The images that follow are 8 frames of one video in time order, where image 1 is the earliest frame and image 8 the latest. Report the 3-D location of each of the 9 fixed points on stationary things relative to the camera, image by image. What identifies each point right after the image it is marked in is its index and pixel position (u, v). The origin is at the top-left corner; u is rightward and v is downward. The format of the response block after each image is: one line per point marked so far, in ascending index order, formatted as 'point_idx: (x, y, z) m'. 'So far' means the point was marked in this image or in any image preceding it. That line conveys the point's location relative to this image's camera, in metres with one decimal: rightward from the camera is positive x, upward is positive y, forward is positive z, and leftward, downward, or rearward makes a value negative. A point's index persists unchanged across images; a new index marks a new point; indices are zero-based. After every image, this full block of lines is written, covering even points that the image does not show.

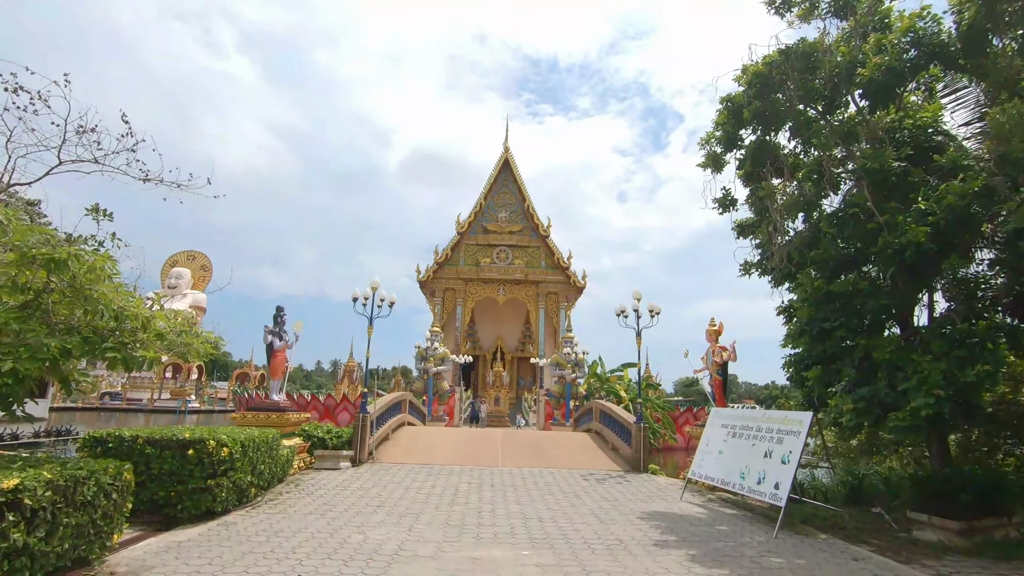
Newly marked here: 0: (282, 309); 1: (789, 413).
0: (-4.2, -0.3, +10.3) m
1: (+3.2, -1.5, +6.6) m
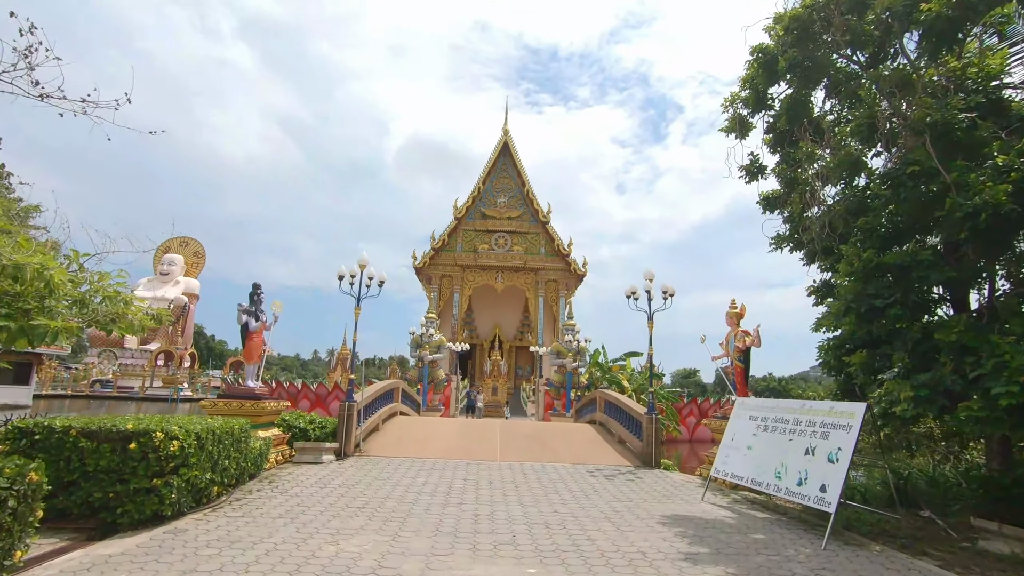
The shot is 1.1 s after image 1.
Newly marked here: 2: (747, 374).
0: (-4.2, +0.1, +9.4) m
1: (+3.3, -1.2, +5.7) m
2: (+3.7, -1.3, +9.0) m
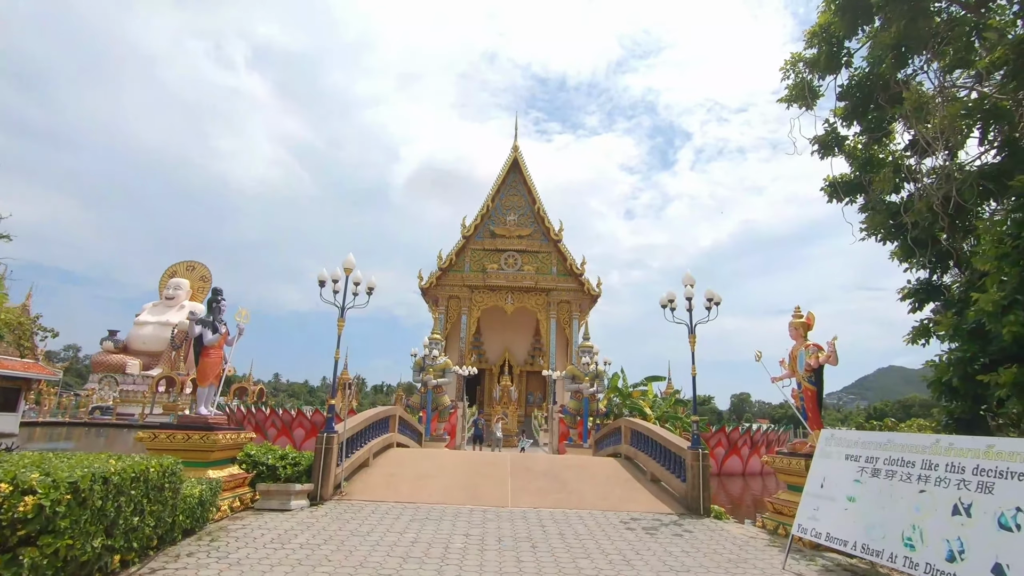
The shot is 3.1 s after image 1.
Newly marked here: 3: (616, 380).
0: (-4.0, 0.0, +7.8) m
1: (+3.4, -1.1, +4.0) m
2: (+3.9, -1.4, +7.2) m
3: (+3.6, -3.2, +19.5) m
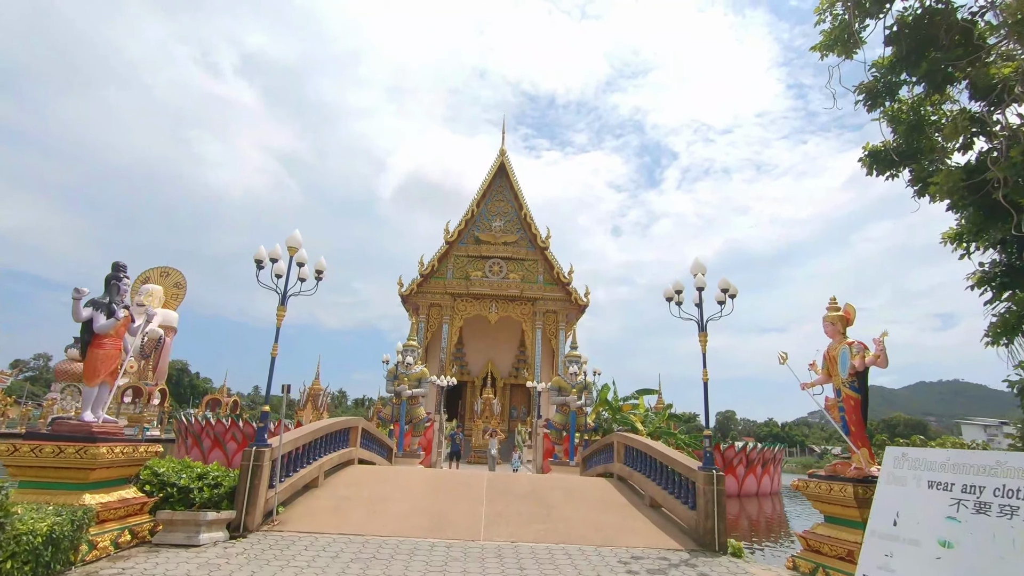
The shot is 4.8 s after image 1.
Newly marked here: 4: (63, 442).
0: (-4.3, +0.3, +6.3) m
1: (+3.2, -0.8, +2.6) m
2: (+3.6, -1.2, +5.8) m
3: (+3.0, -3.3, +18.1) m
4: (-4.1, -1.4, +5.2) m
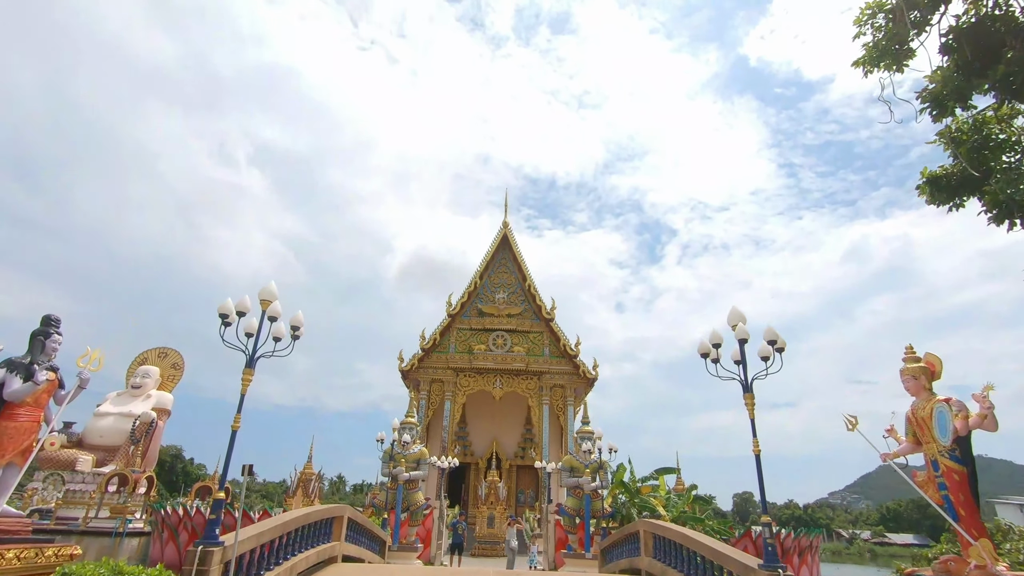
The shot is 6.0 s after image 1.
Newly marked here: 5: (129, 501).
0: (-4.2, -0.3, +5.3) m
1: (+3.3, -0.7, +1.4) m
2: (+3.7, -1.6, +4.6) m
3: (+3.2, -5.4, +16.5) m
4: (-4.0, -1.8, +4.0) m
5: (-9.5, -5.4, +14.5) m
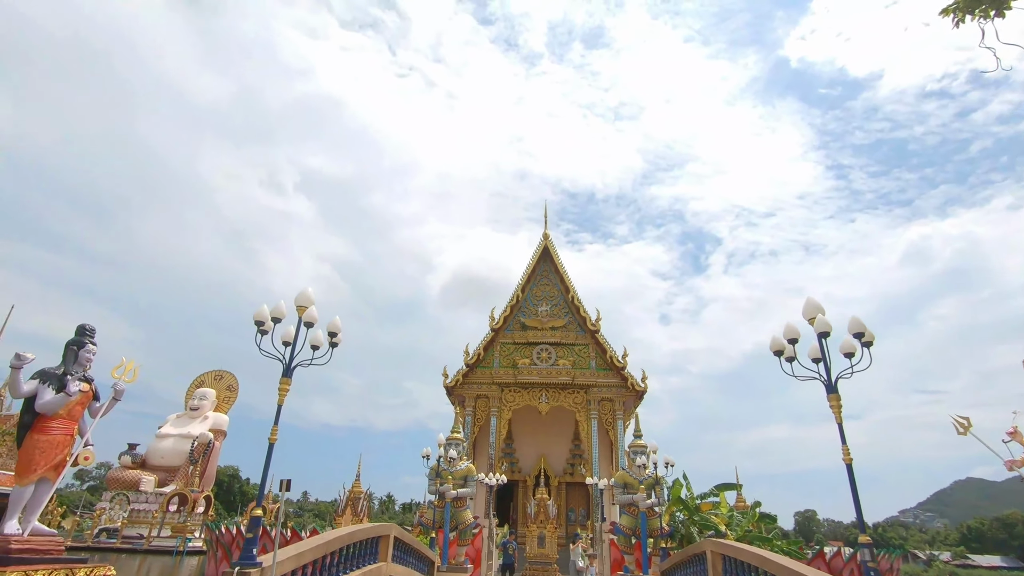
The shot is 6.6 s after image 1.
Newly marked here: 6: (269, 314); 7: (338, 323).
0: (-3.8, -0.4, +5.1) m
1: (+3.4, -0.5, +0.8) m
2: (+4.1, -1.4, +3.8) m
3: (+4.6, -5.5, +15.6) m
4: (-3.6, -1.9, +3.8) m
5: (-8.2, -5.9, +14.6) m
6: (-3.3, -0.3, +7.8) m
7: (-2.6, -0.5, +8.5) m
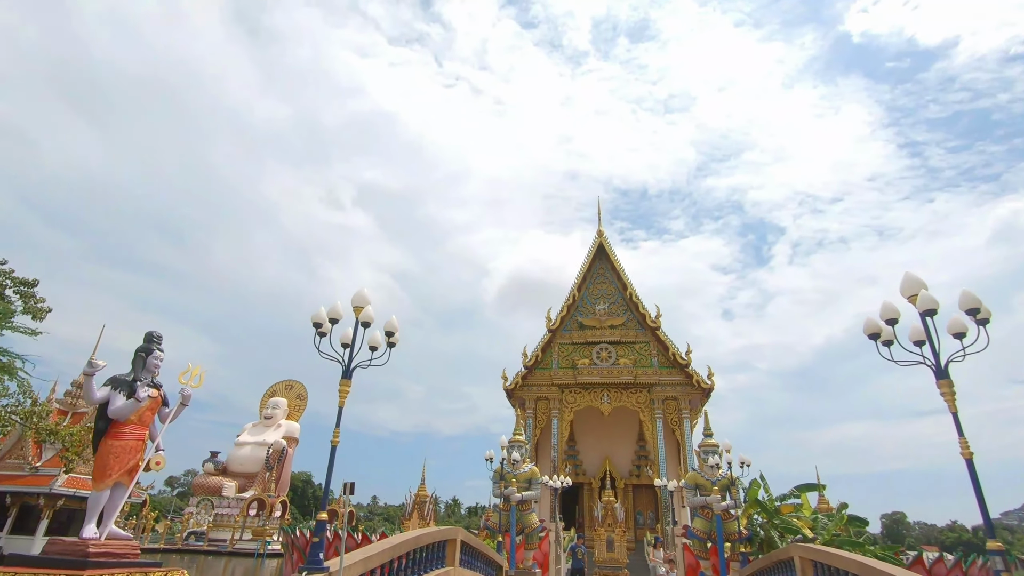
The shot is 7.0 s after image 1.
0: (-3.2, -0.5, +5.2) m
1: (+3.5, -0.3, +0.2) m
2: (+4.5, -1.1, +3.1) m
3: (+6.3, -5.2, +14.8) m
4: (-3.1, -1.9, +3.9) m
5: (-6.5, -6.2, +15.0) m
6: (-2.5, -0.4, +7.8) m
7: (-1.7, -0.6, +8.4) m
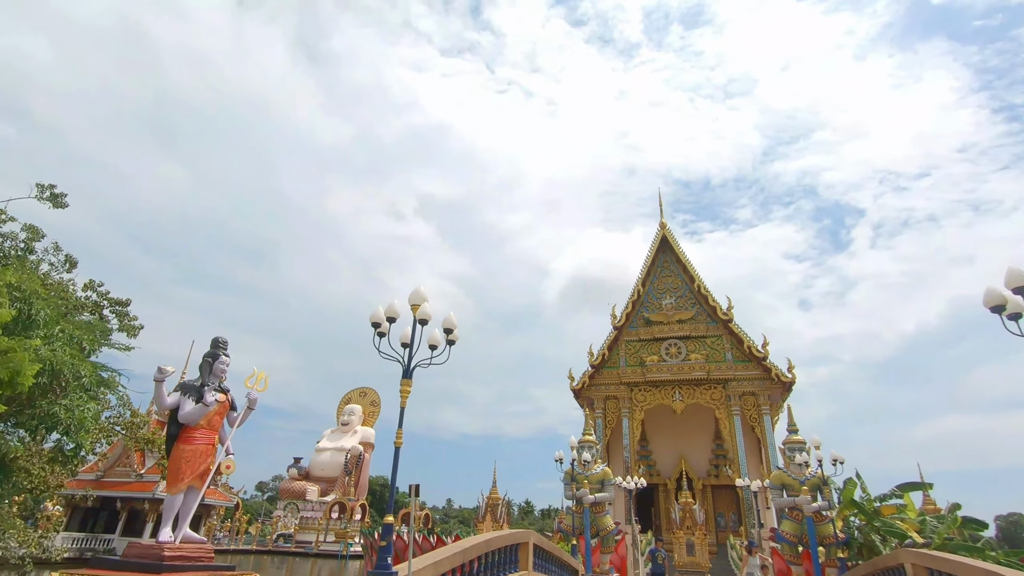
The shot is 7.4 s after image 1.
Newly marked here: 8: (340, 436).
0: (-2.7, -0.6, +5.3) m
1: (+3.4, 0.0, -0.5) m
2: (+4.8, -0.8, +2.3) m
3: (+8.1, -4.8, +13.7) m
4: (-2.7, -2.0, +3.9) m
5: (-4.6, -6.5, +15.3) m
6: (-1.7, -0.4, +7.7) m
7: (-0.8, -0.6, +8.3) m
8: (-6.0, -5.0, +19.4) m
